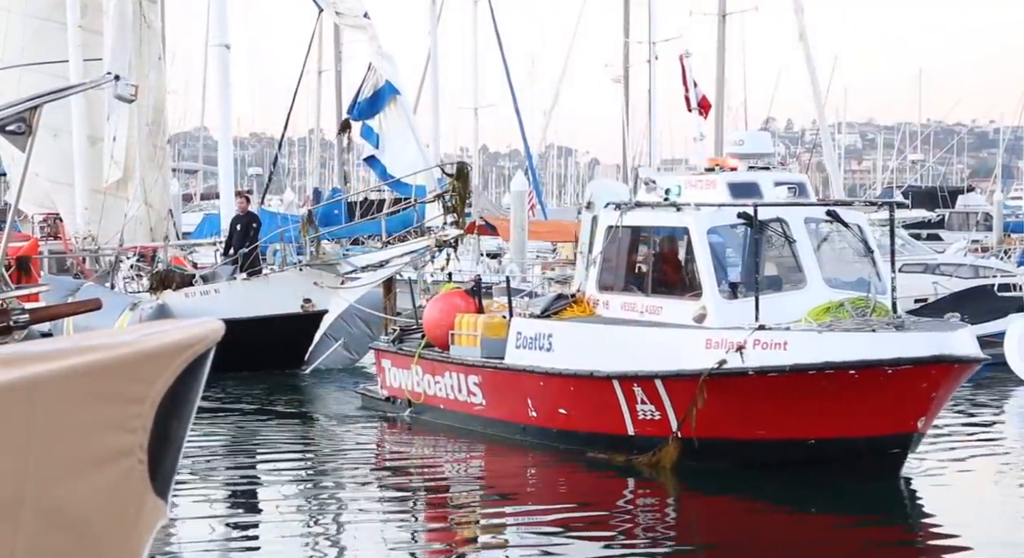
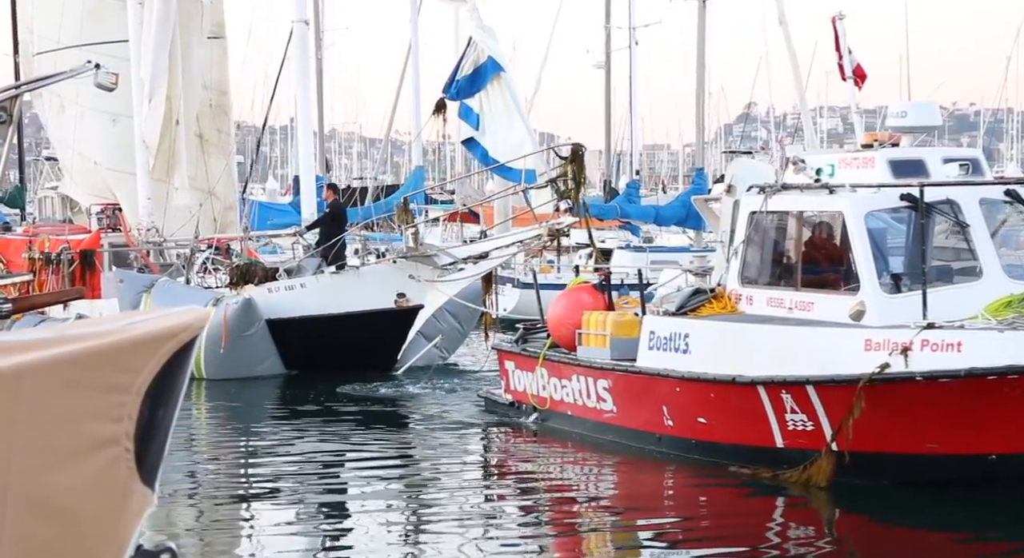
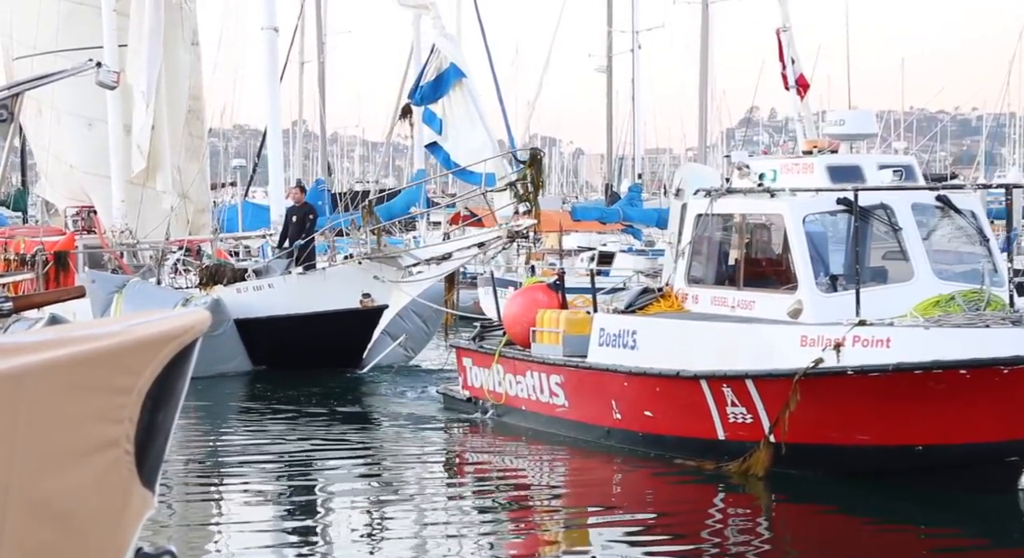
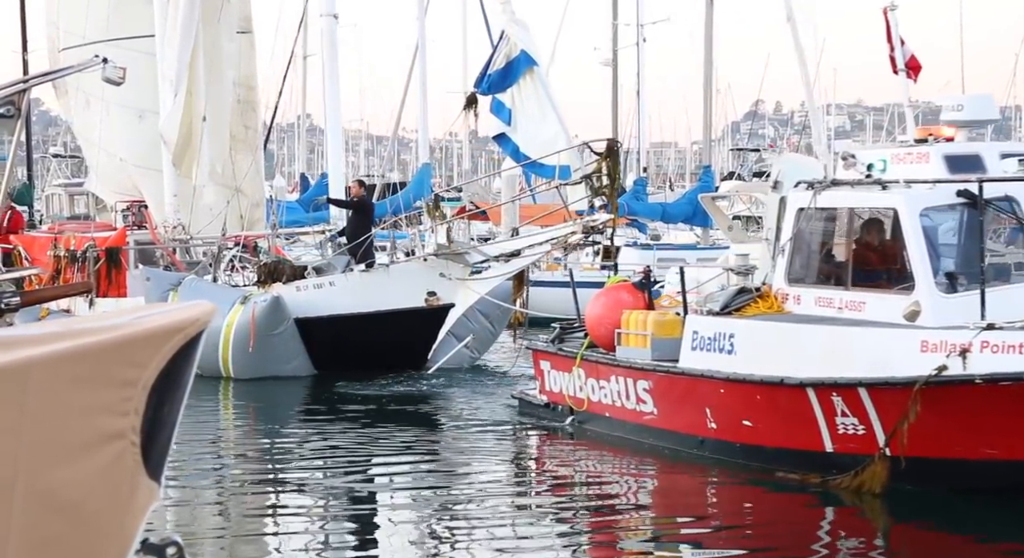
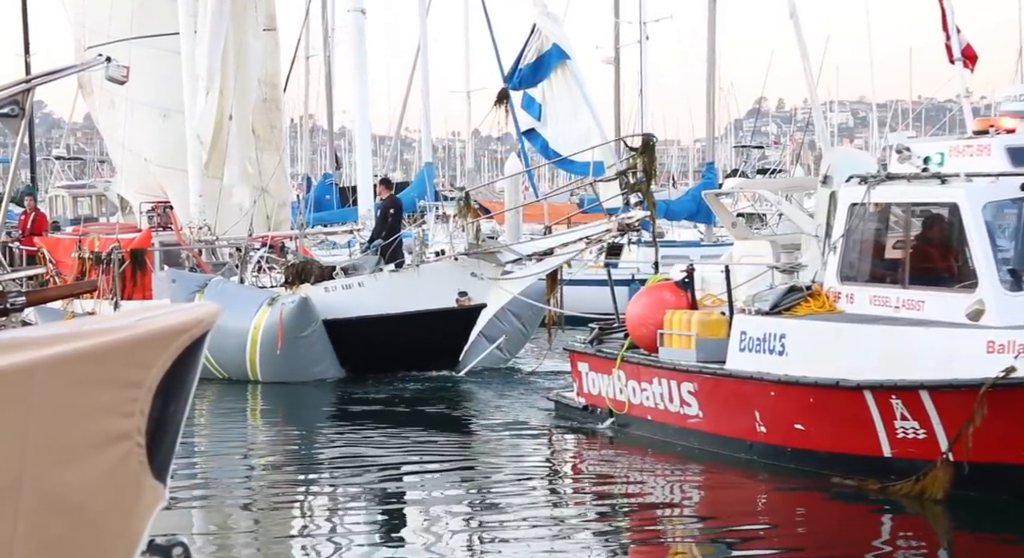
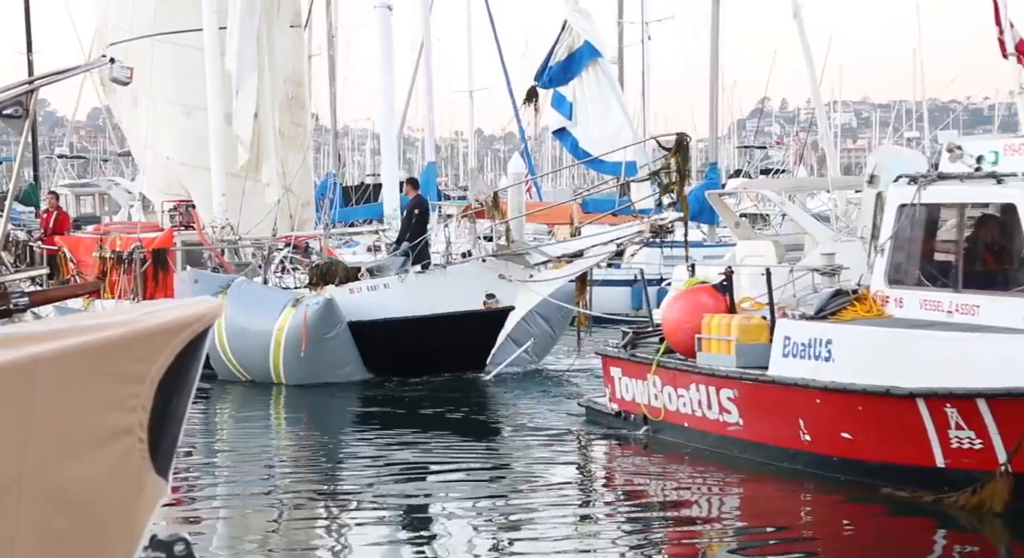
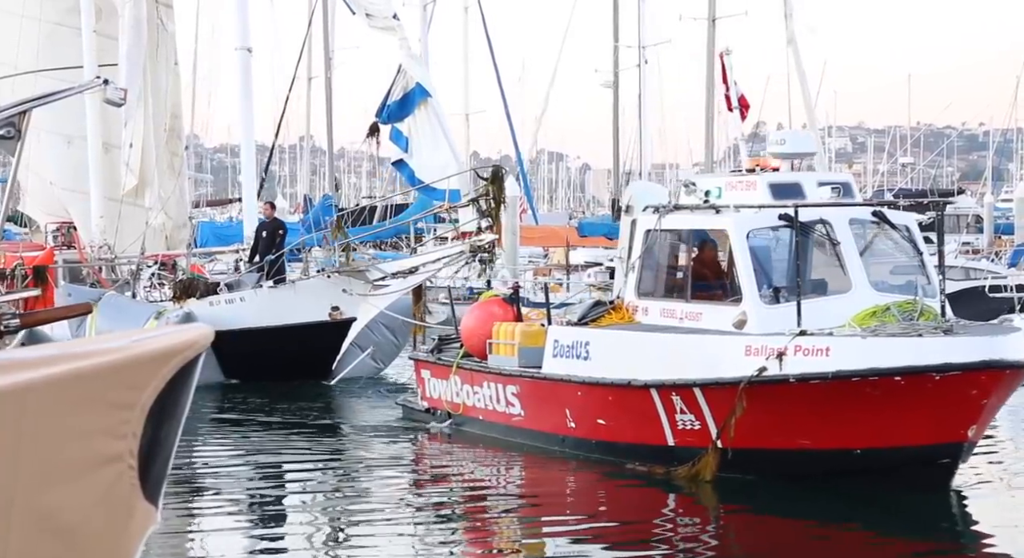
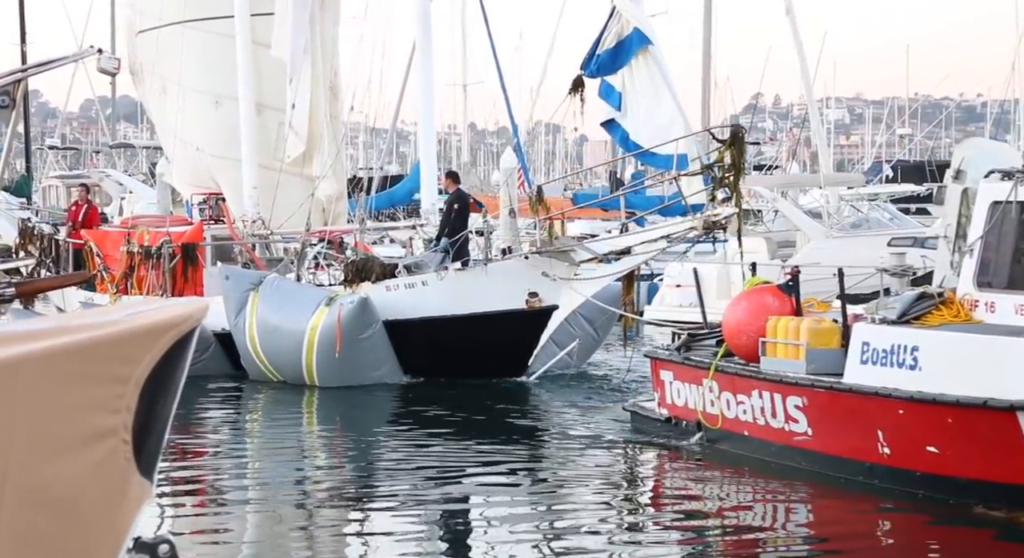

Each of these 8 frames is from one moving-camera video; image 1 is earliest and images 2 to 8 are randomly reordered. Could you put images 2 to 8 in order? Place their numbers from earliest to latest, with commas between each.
7, 3, 2, 4, 5, 6, 8
